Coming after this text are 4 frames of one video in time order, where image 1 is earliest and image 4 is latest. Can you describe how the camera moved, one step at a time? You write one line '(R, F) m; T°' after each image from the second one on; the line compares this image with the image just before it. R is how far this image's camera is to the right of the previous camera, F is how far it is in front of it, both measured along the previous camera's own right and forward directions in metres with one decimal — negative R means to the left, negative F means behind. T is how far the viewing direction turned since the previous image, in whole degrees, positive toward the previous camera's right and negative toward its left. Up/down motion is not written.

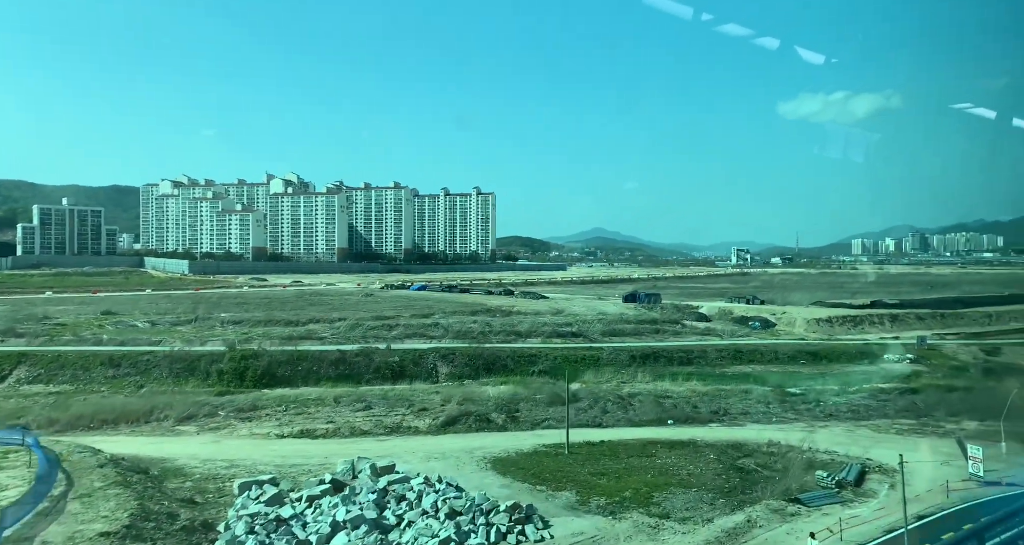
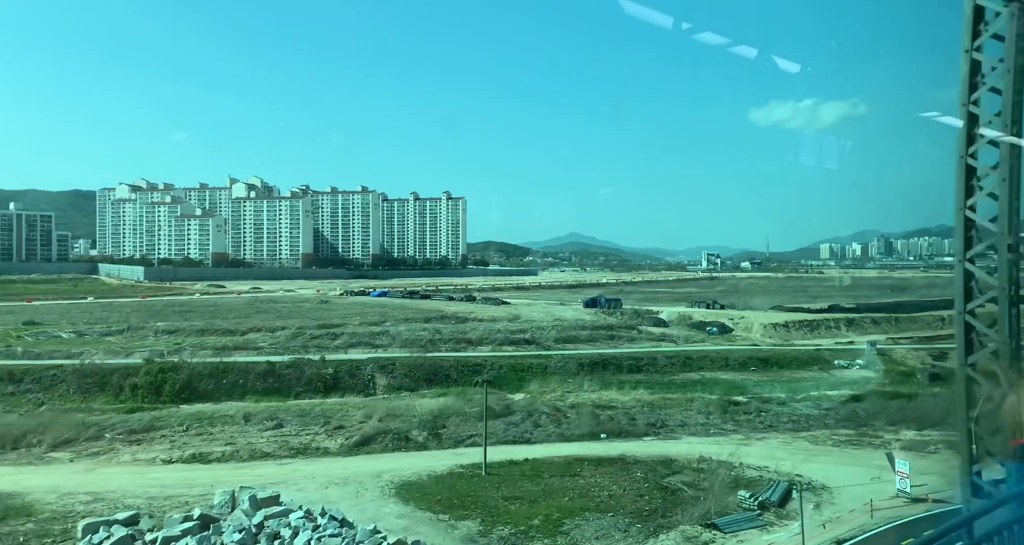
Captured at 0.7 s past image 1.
(+0.5, +0.4) m; +3°
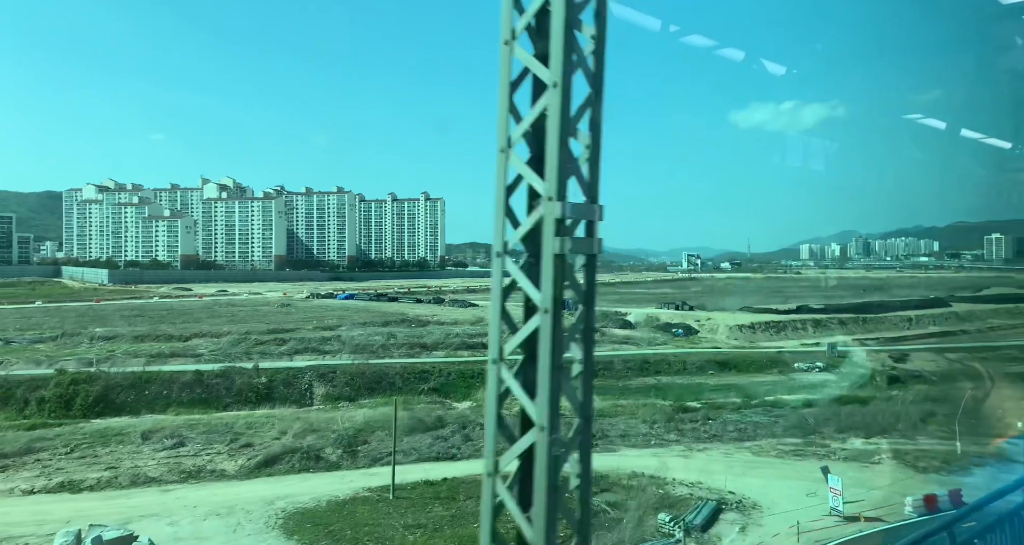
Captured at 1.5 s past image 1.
(+0.6, +0.4) m; +2°
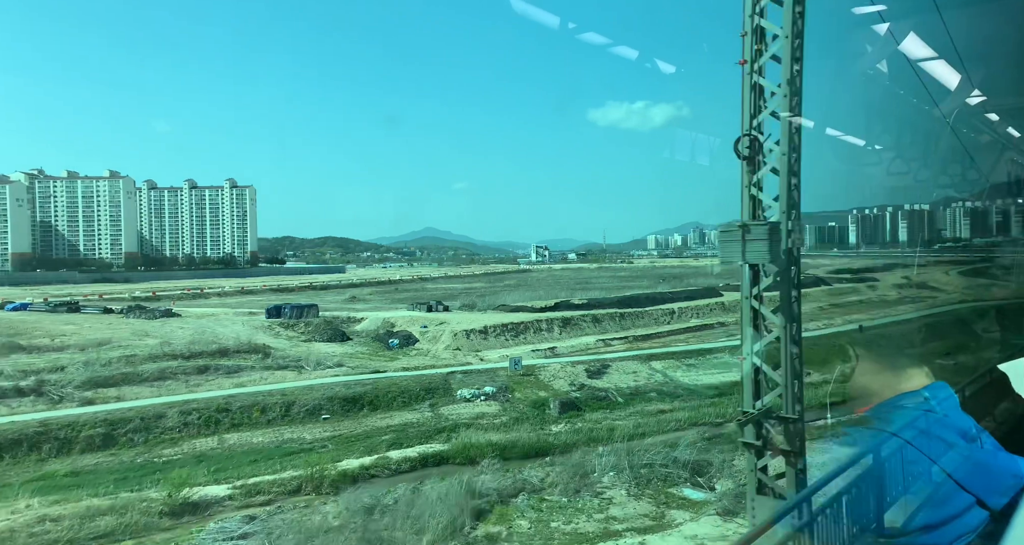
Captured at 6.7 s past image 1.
(+5.2, +4.0) m; +17°
